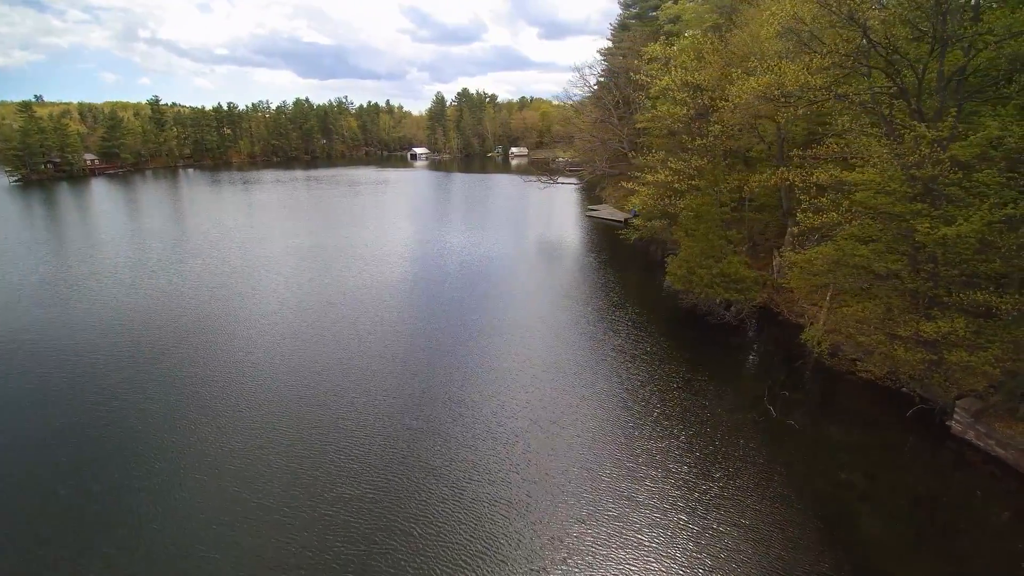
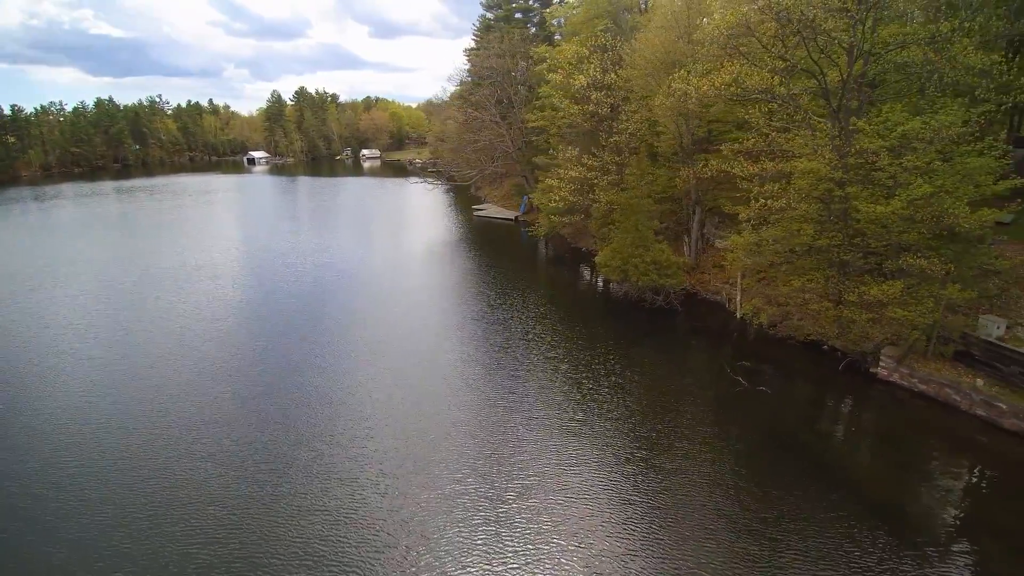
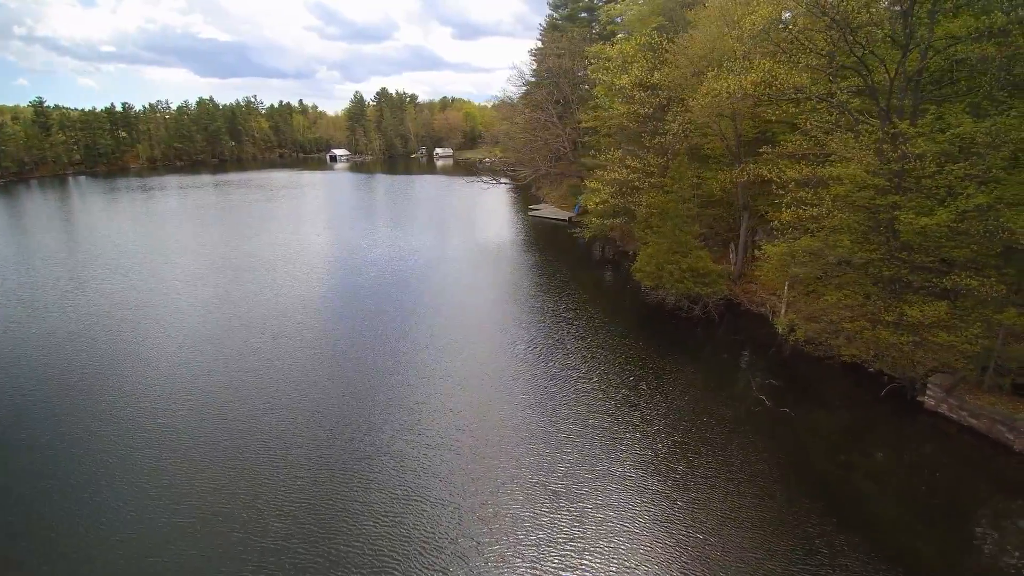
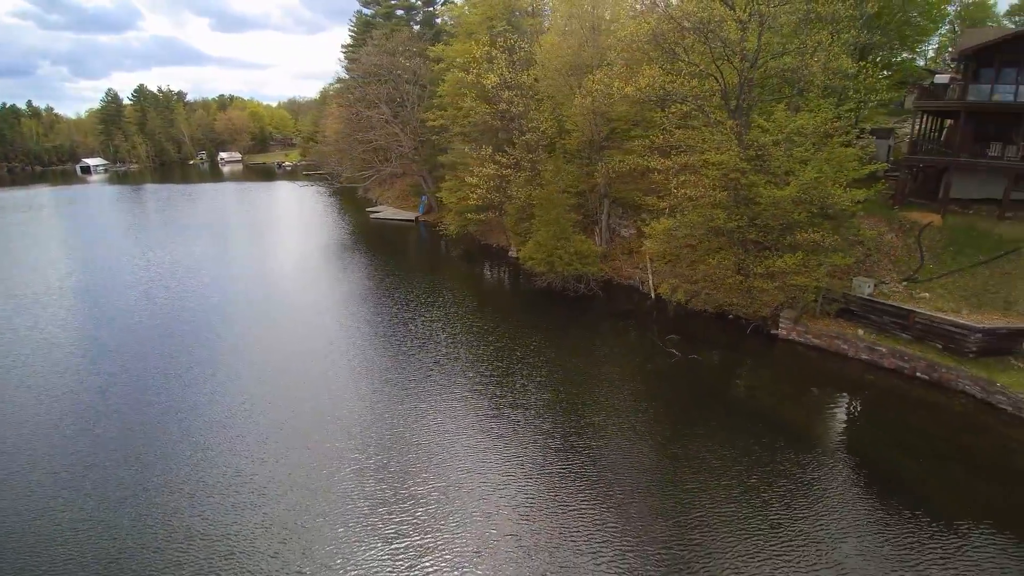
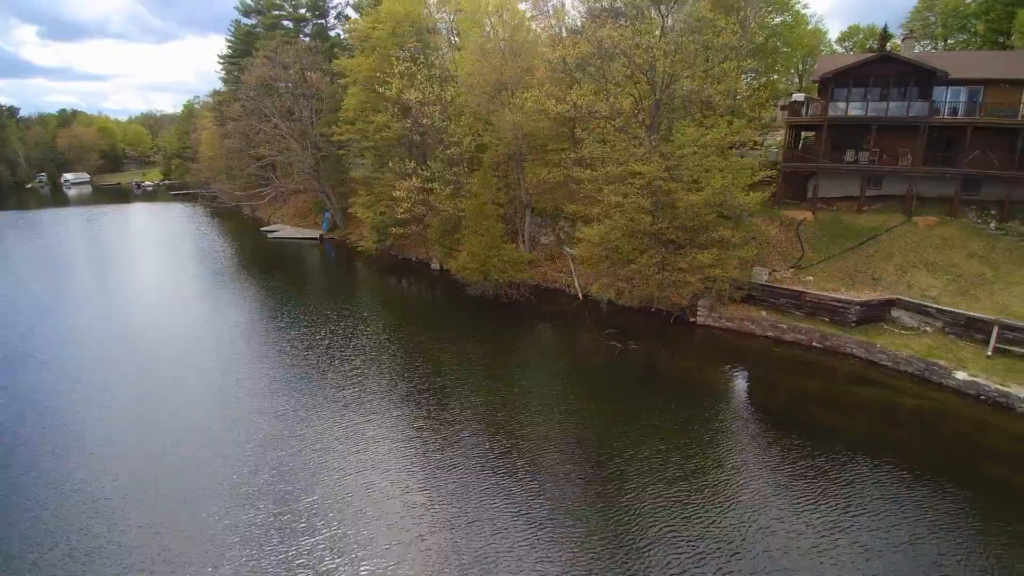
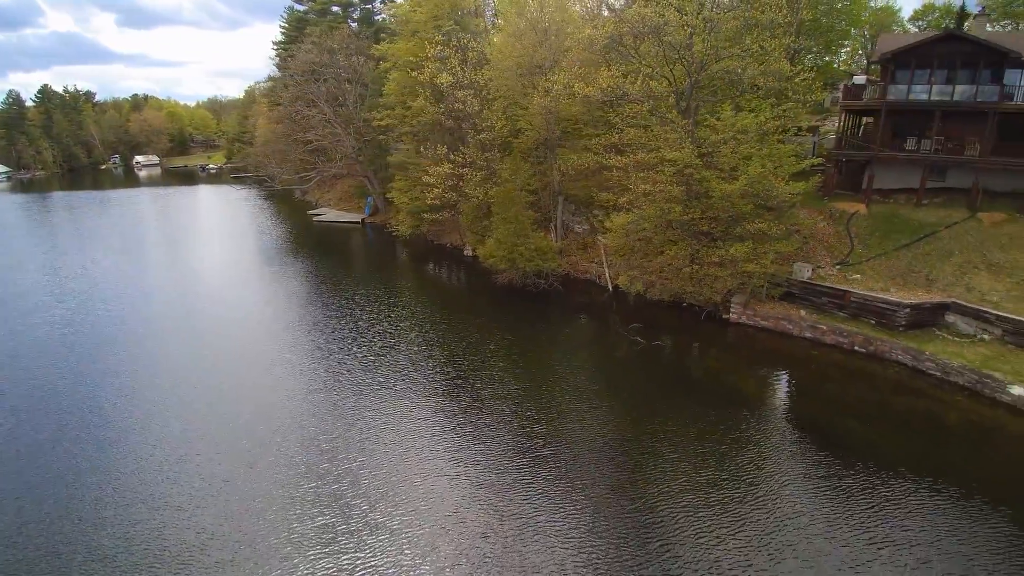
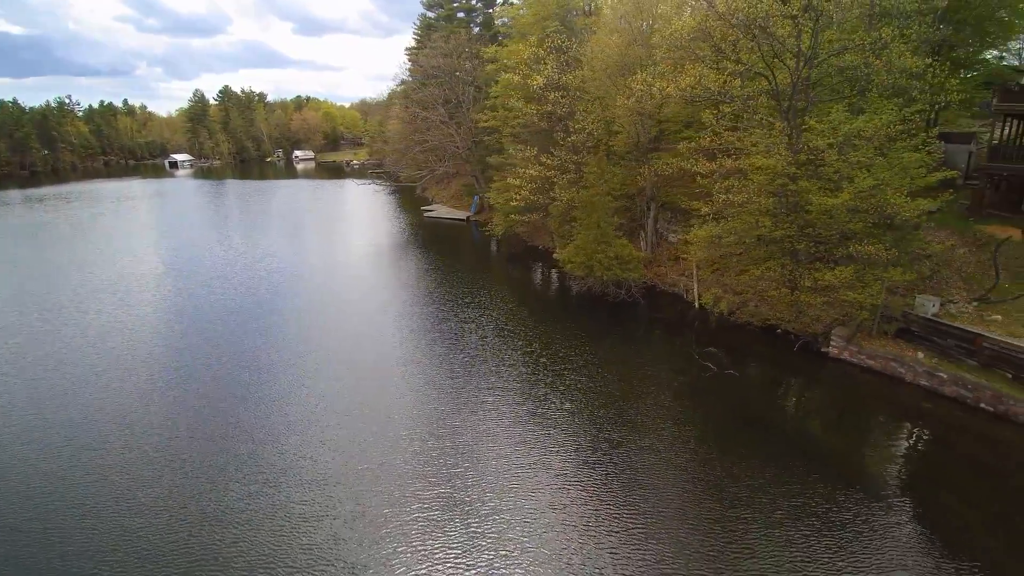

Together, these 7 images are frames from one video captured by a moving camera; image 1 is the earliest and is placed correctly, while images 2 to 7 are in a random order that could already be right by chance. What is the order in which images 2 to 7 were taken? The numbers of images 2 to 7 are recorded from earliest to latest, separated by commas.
3, 2, 7, 4, 6, 5
